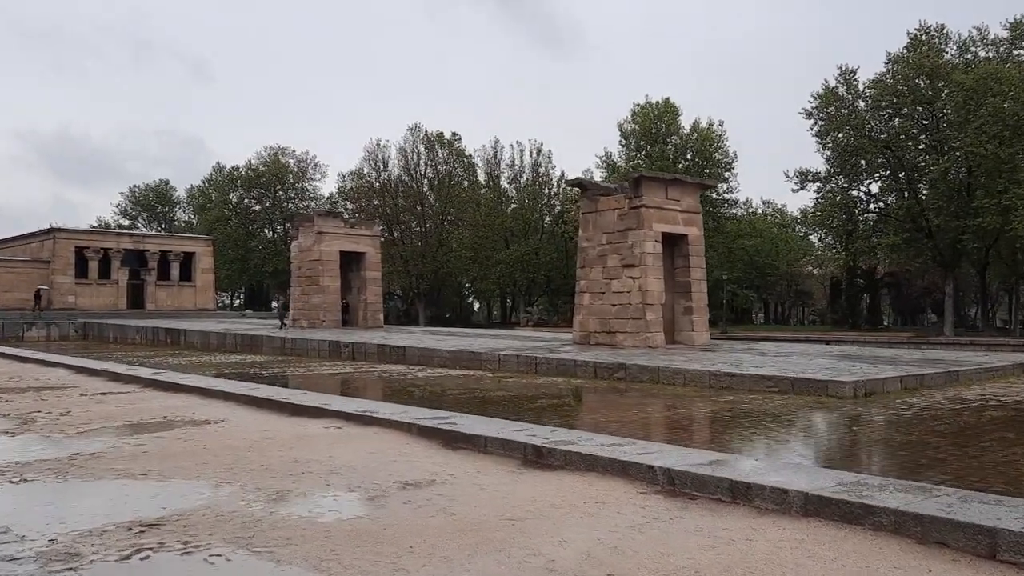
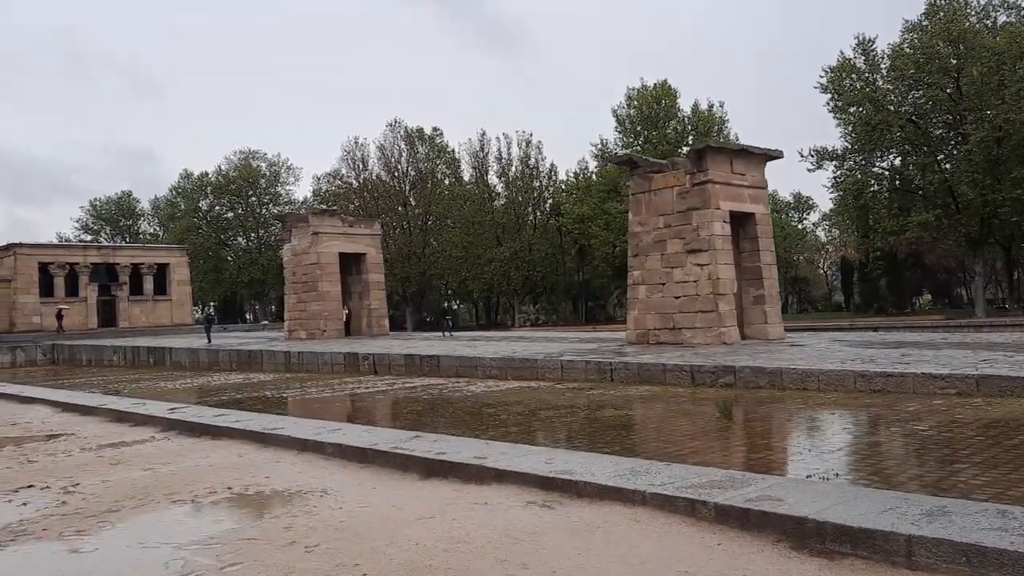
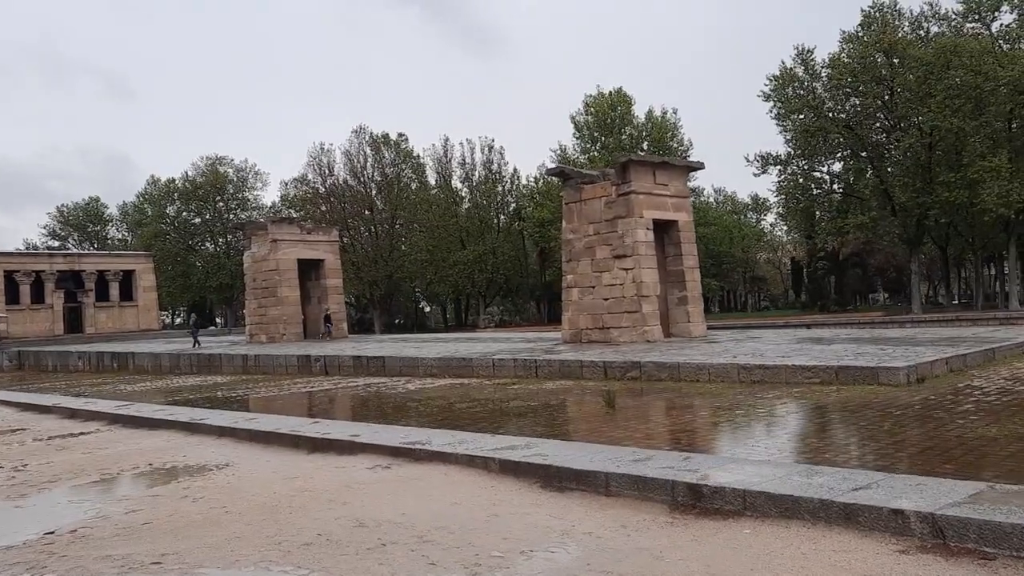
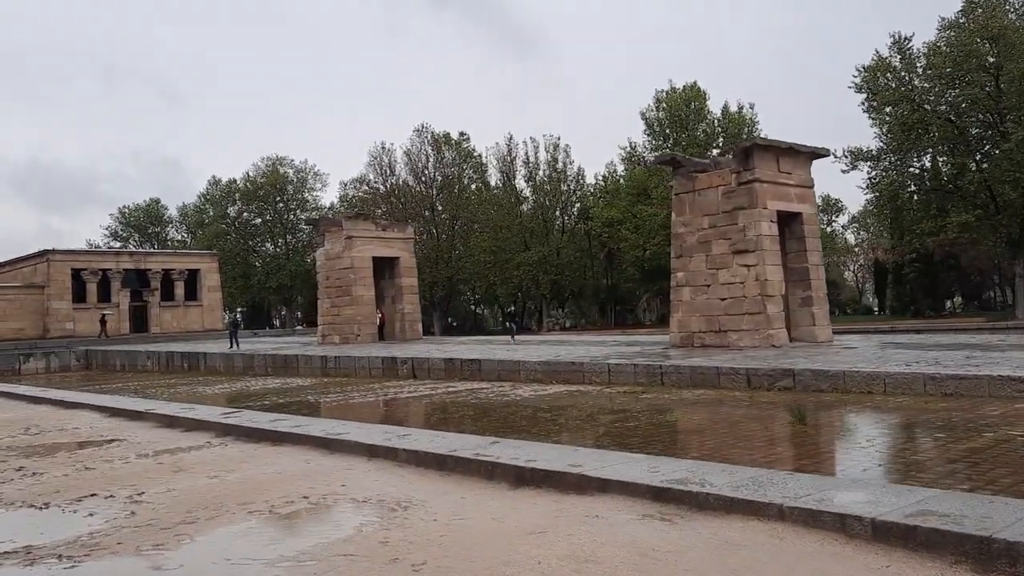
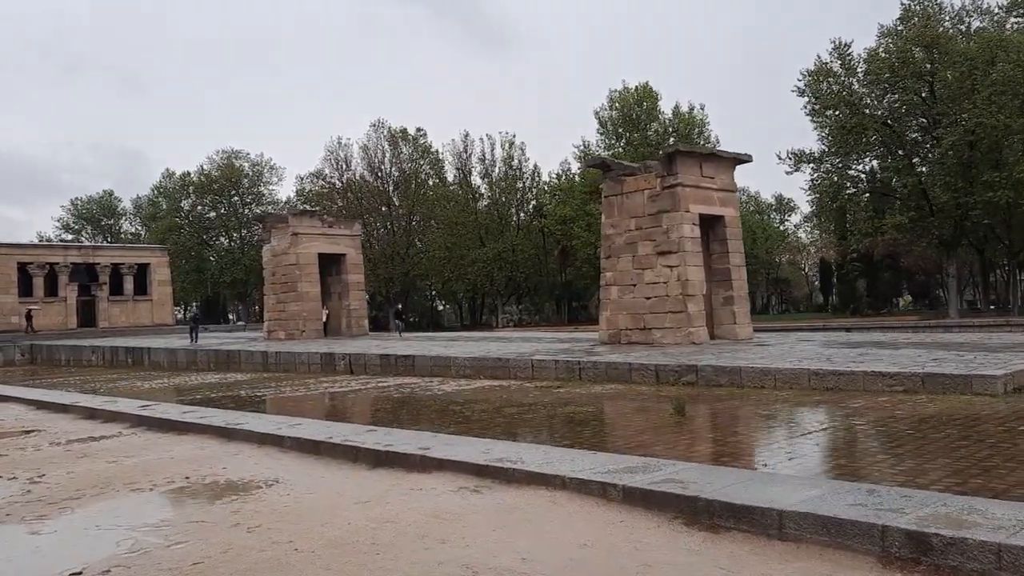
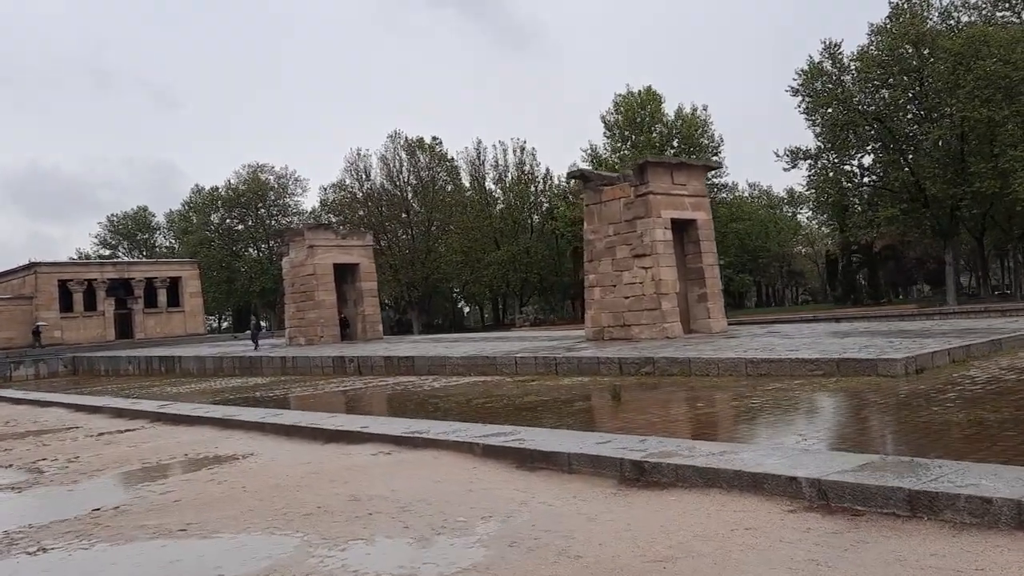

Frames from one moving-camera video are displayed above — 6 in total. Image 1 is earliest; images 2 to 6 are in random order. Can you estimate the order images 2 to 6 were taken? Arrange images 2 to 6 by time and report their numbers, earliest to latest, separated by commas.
6, 3, 5, 2, 4
